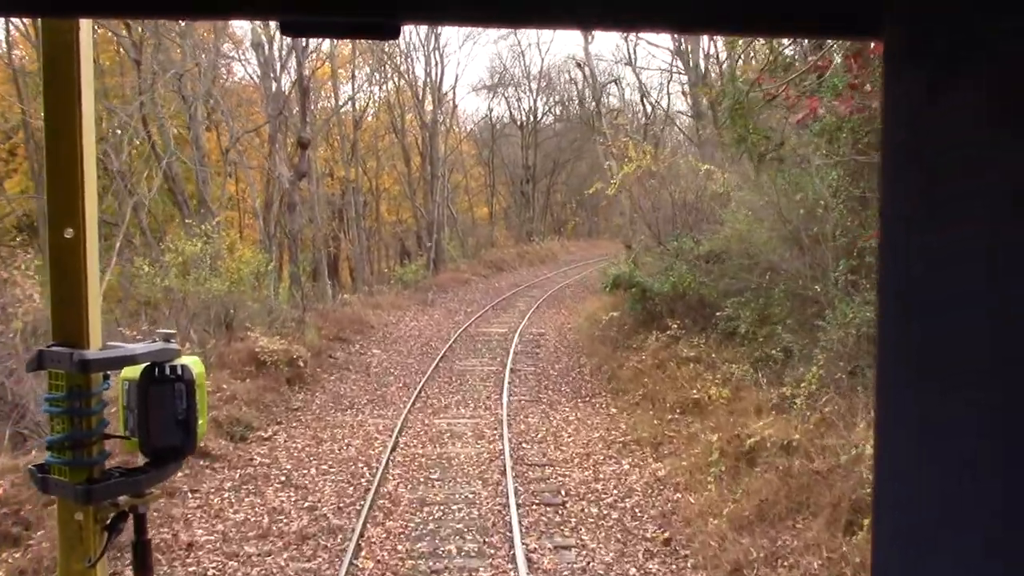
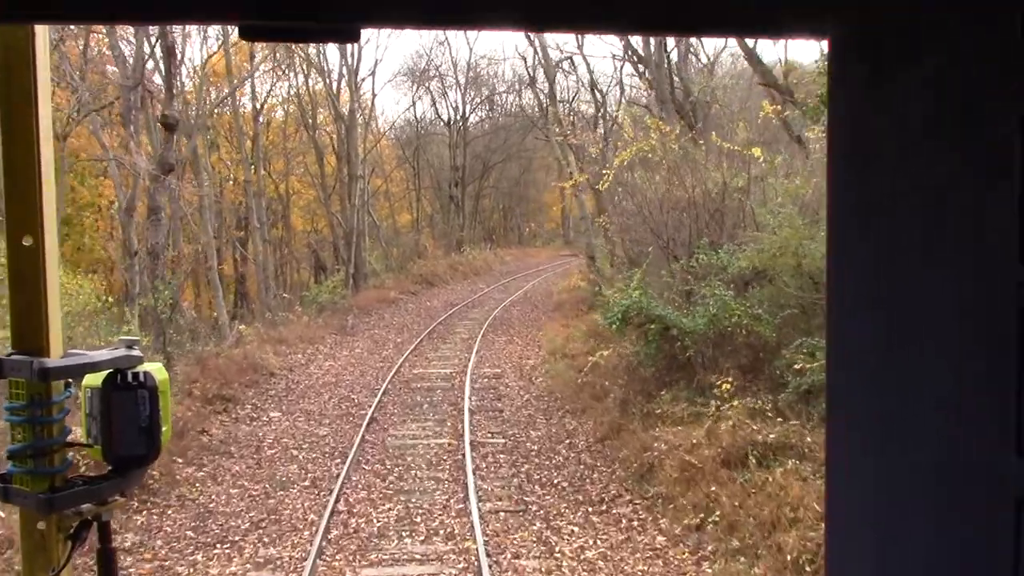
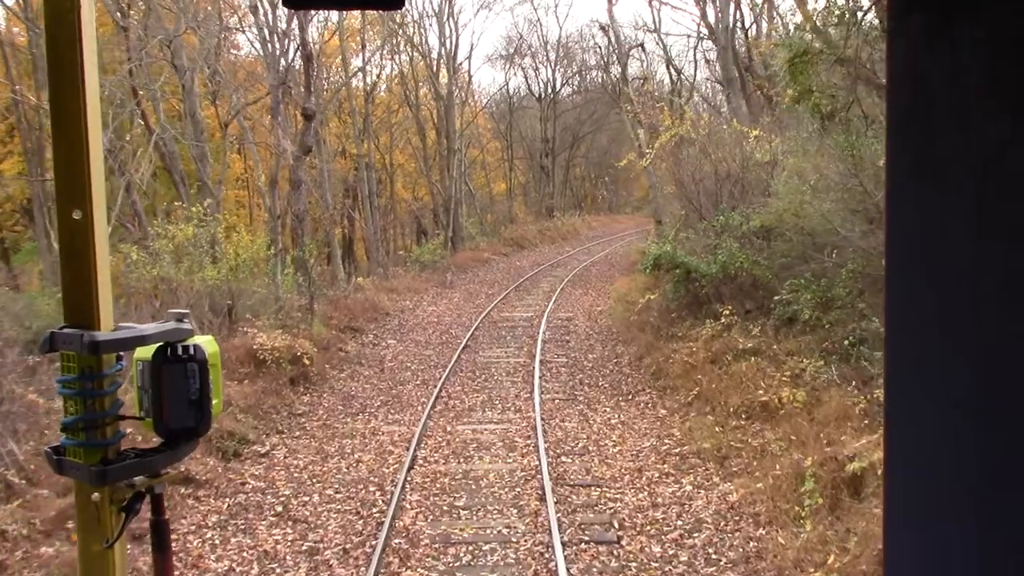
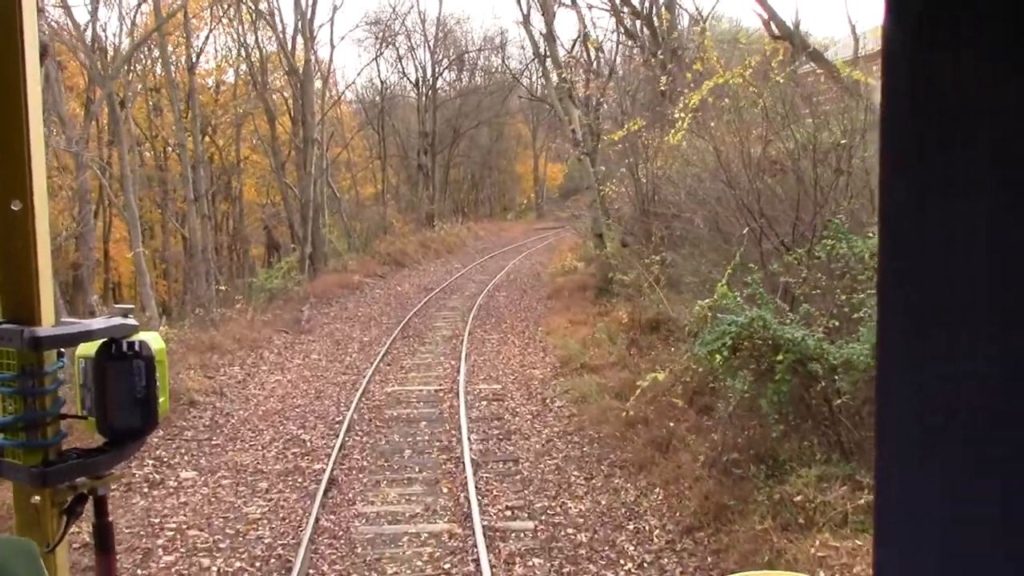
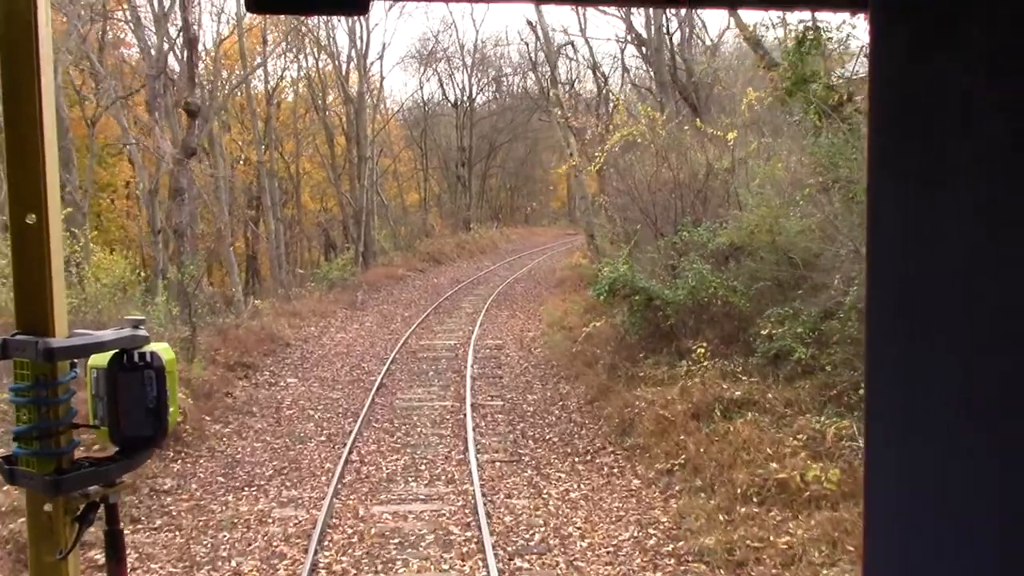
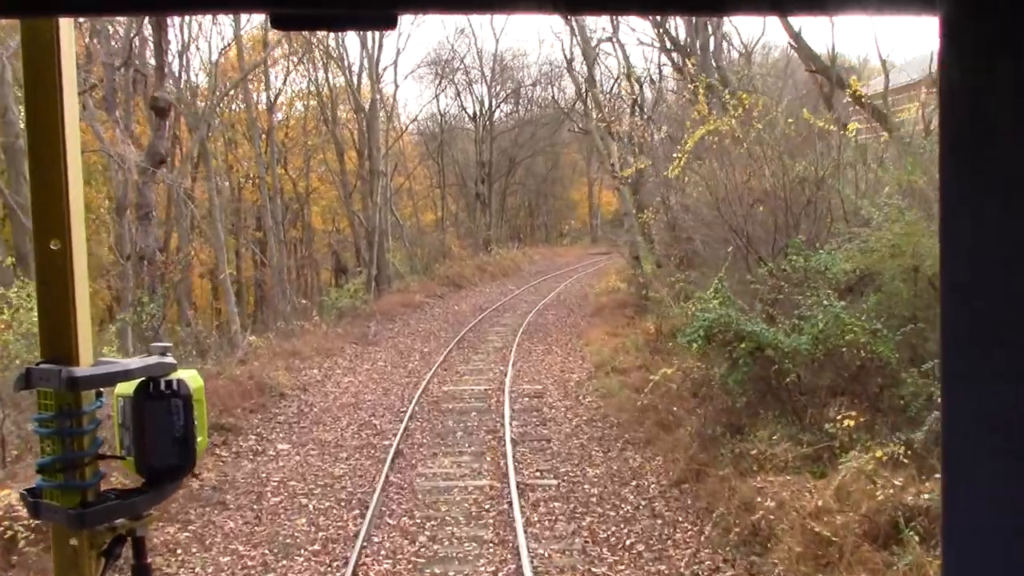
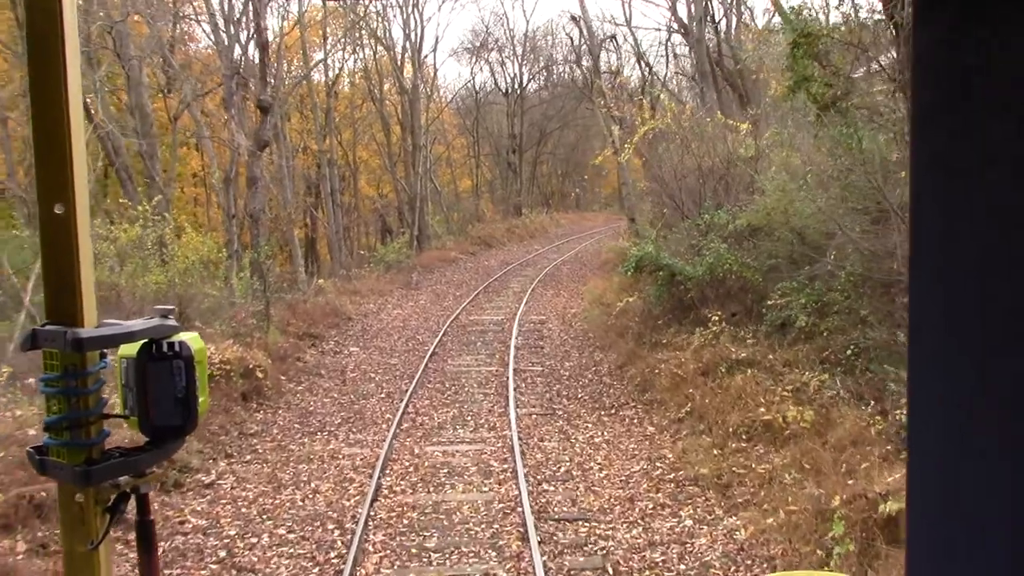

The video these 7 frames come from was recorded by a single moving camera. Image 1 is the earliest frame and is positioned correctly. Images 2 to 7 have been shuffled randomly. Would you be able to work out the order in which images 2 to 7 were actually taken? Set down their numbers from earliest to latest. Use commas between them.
3, 7, 5, 2, 6, 4
